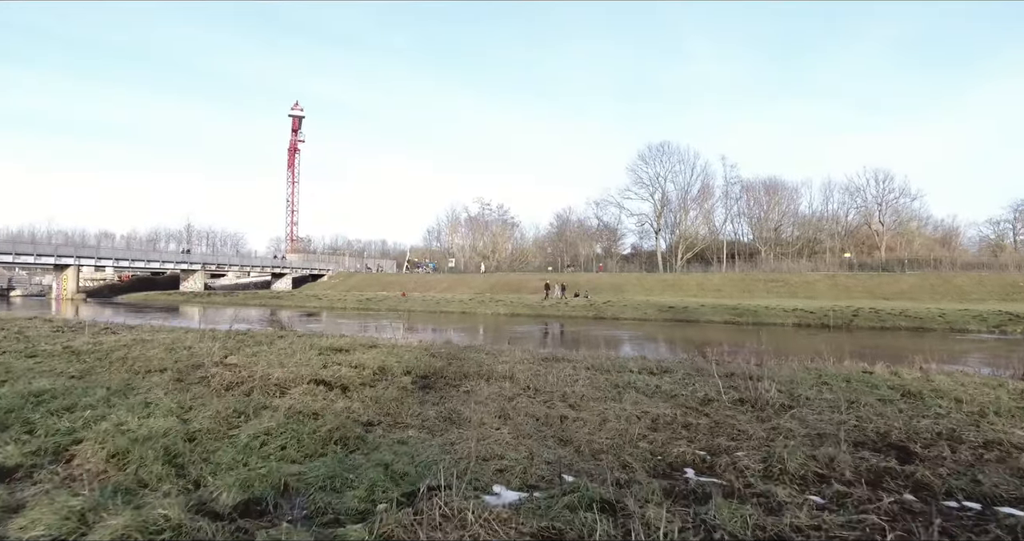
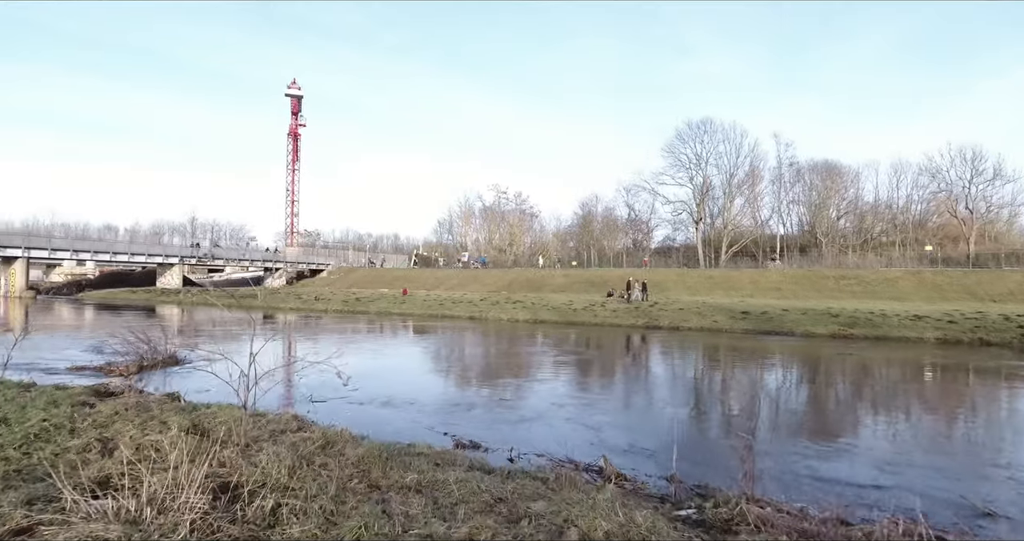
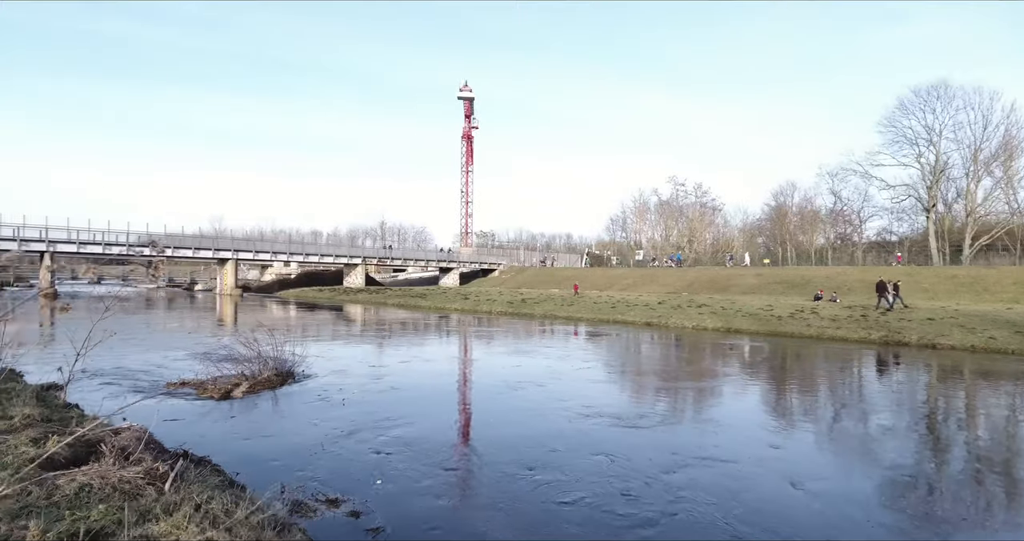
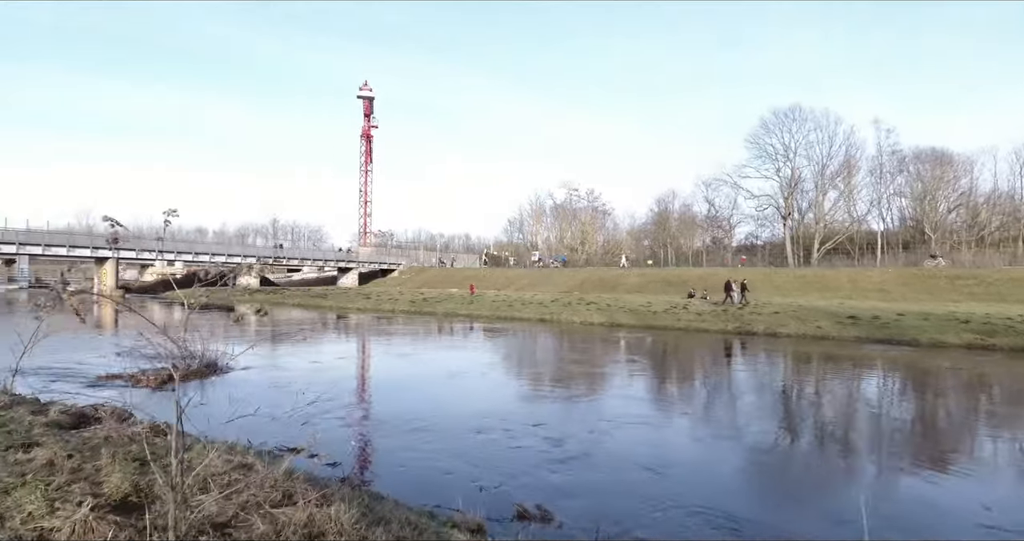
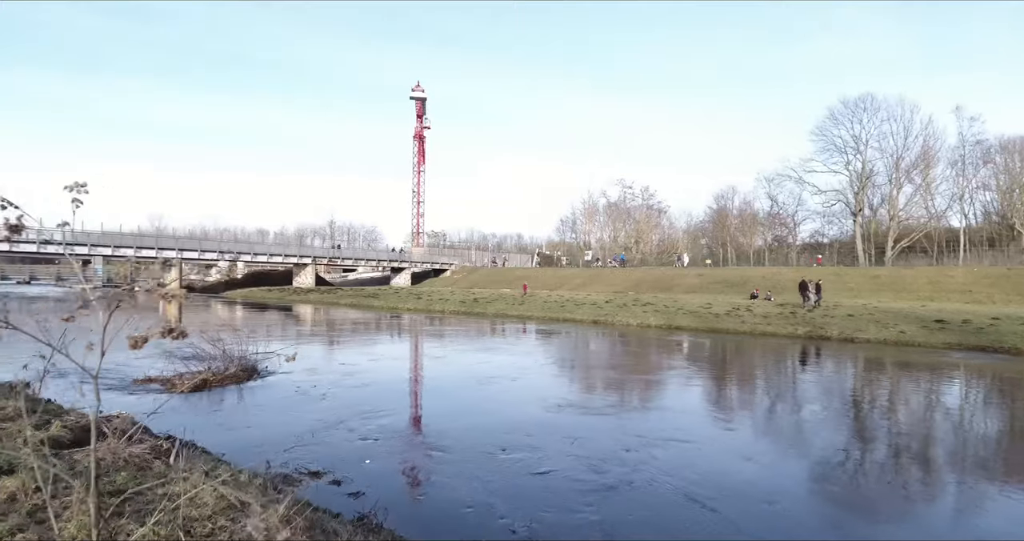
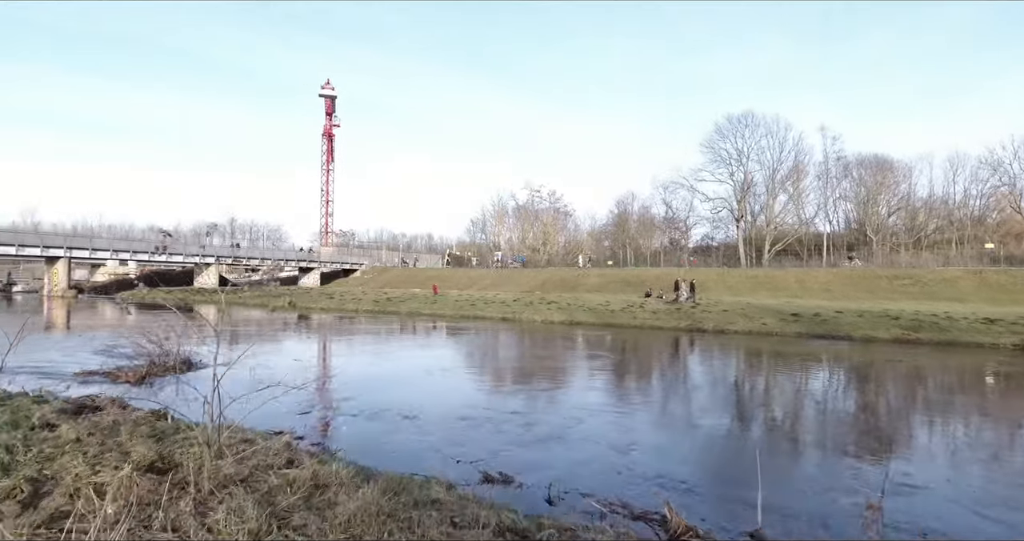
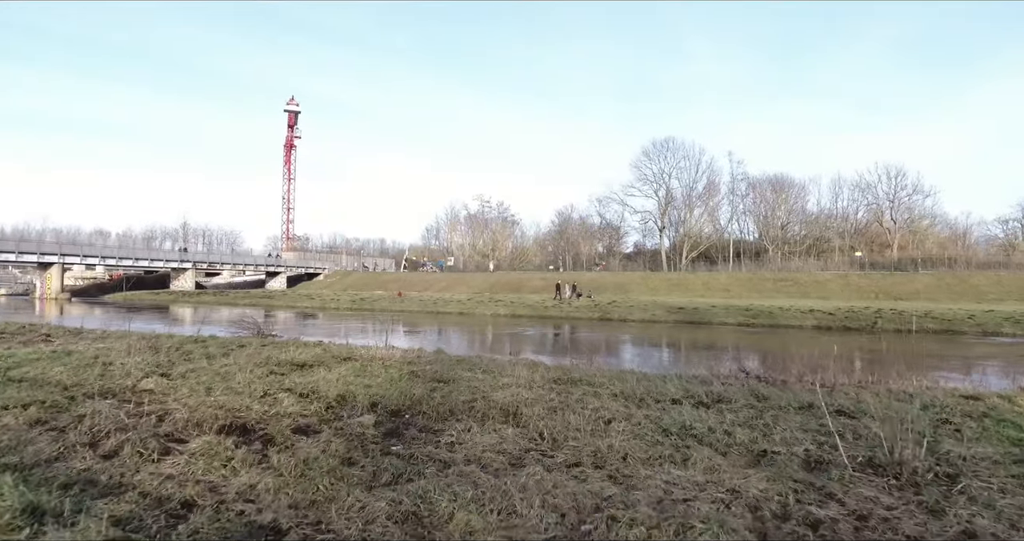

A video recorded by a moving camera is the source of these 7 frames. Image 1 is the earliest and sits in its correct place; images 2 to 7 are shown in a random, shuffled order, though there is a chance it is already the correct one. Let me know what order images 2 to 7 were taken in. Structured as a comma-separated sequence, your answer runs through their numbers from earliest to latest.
7, 2, 6, 4, 5, 3
